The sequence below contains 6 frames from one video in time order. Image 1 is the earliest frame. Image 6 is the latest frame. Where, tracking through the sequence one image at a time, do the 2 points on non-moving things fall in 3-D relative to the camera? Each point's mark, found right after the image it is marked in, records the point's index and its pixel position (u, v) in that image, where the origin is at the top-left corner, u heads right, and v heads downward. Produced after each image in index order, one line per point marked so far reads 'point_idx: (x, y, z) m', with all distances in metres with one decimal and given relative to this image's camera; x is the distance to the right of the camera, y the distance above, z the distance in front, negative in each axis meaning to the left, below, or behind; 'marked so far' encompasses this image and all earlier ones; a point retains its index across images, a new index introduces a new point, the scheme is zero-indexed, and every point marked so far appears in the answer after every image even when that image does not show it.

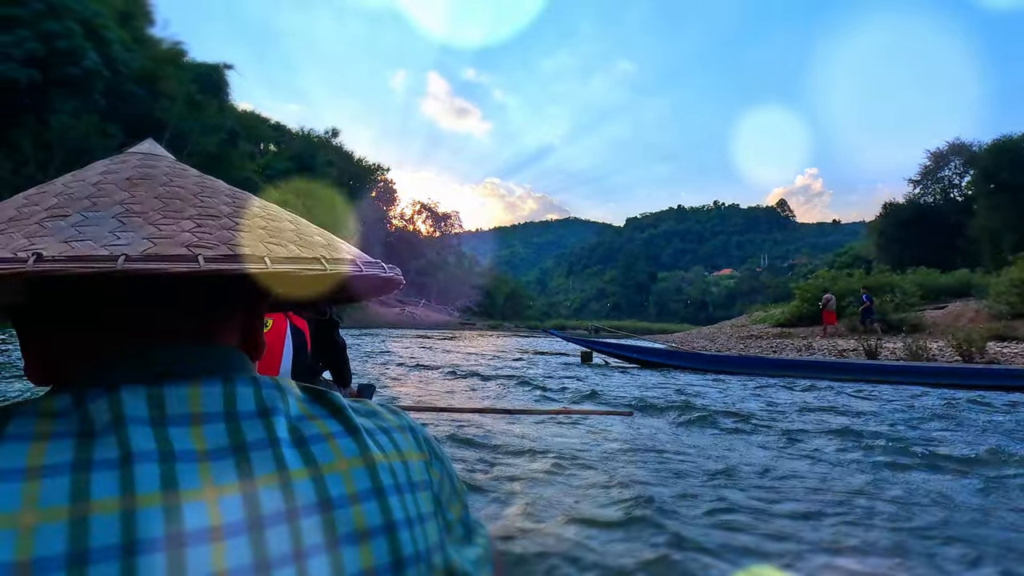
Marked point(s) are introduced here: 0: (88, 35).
0: (-10.0, +6.0, +16.3) m
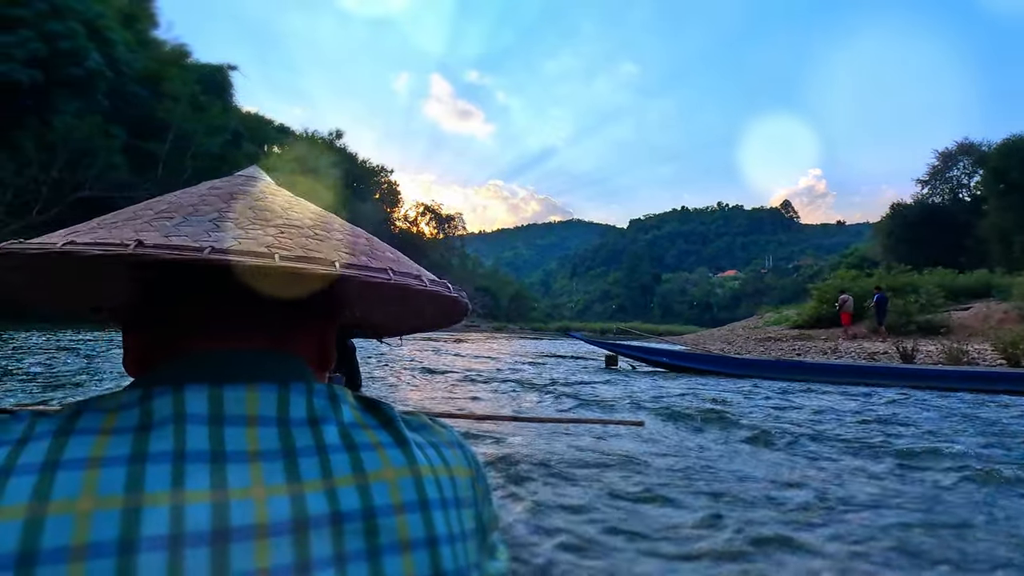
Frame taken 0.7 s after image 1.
0: (-9.8, +5.9, +16.1) m
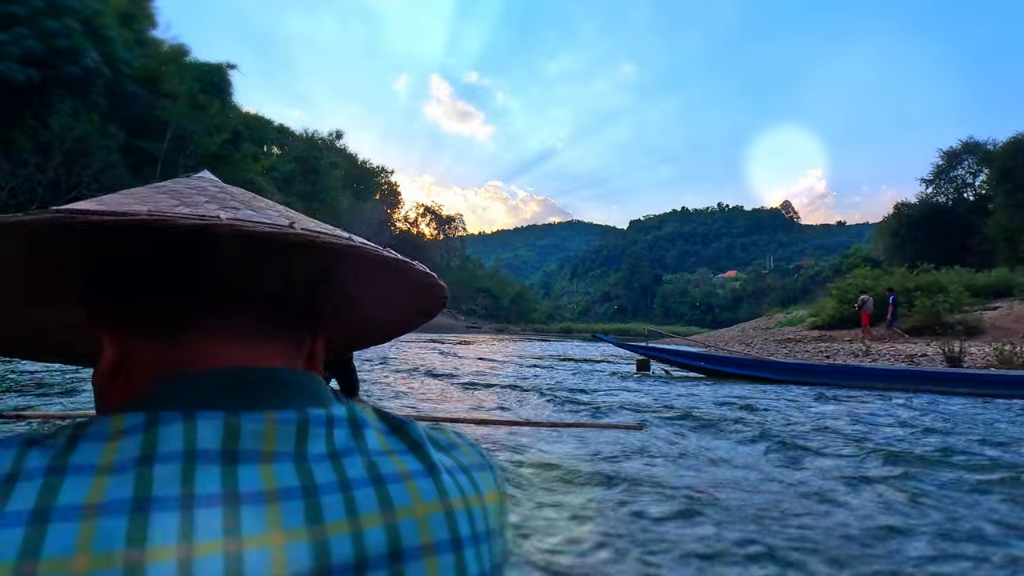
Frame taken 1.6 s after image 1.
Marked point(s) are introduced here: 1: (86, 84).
0: (-9.7, +5.9, +15.9) m
1: (-10.3, +4.9, +16.7) m
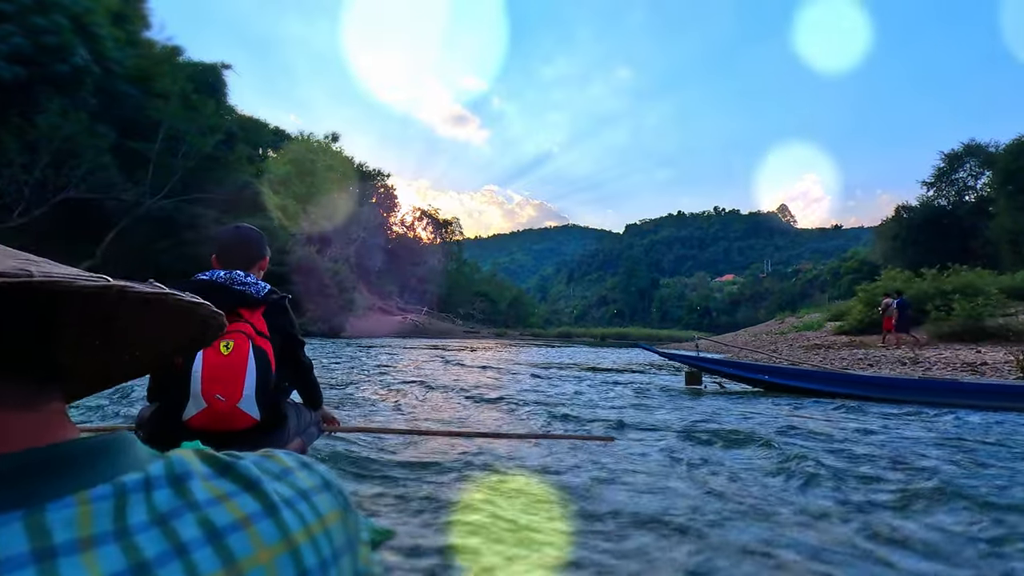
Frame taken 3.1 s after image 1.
0: (-9.7, +5.8, +15.4) m
1: (-10.3, +4.8, +16.2) m
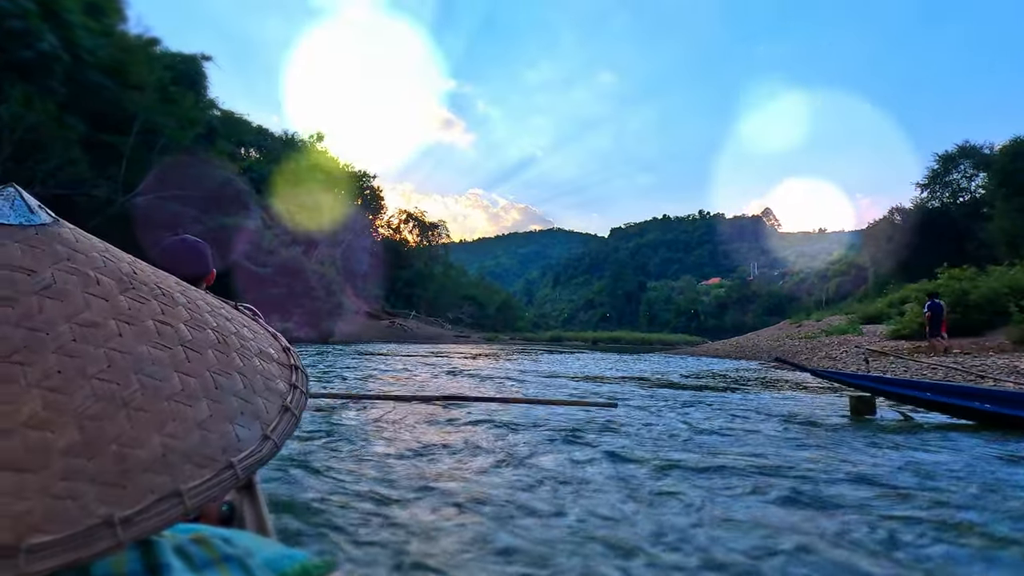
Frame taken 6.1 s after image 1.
0: (-9.7, +5.7, +14.3) m
1: (-10.3, +4.8, +15.1) m
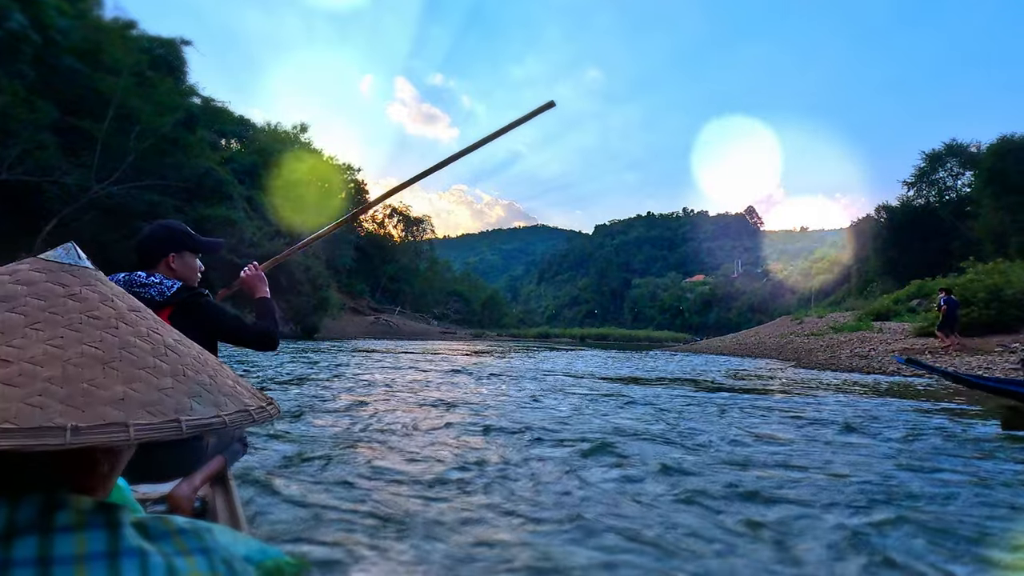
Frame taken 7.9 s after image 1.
0: (-9.8, +5.9, +13.6) m
1: (-10.4, +4.9, +14.4) m
